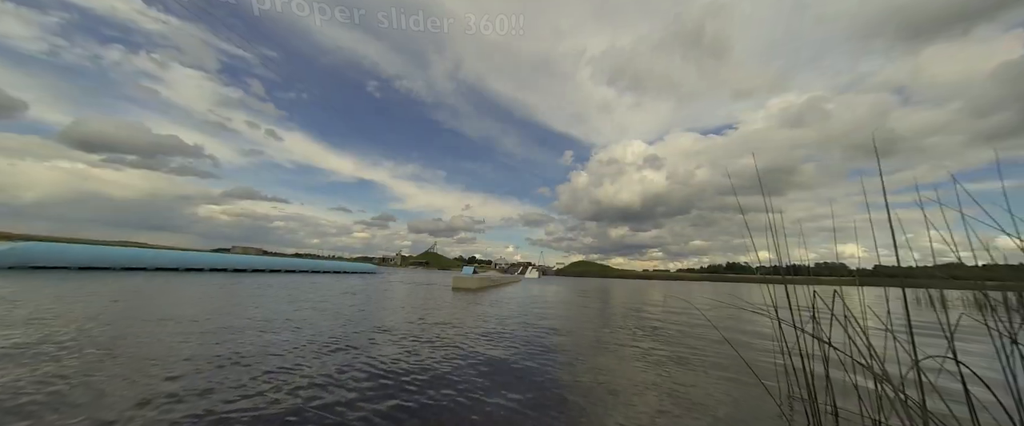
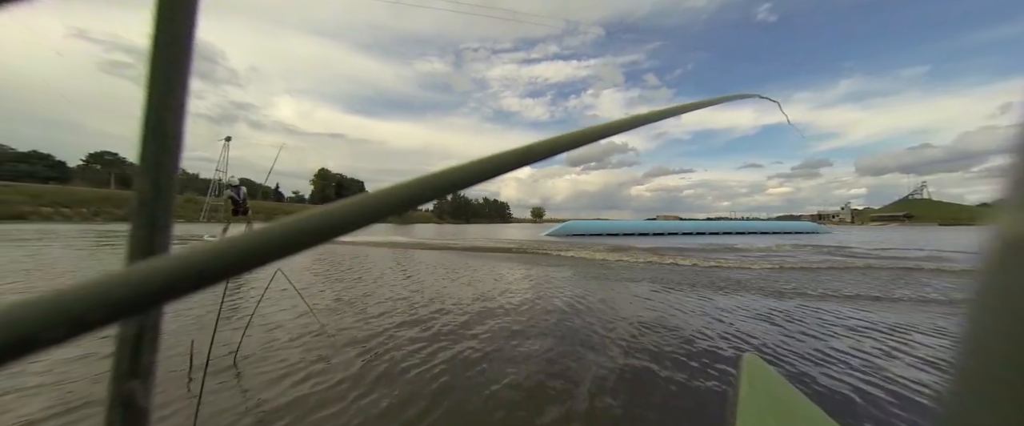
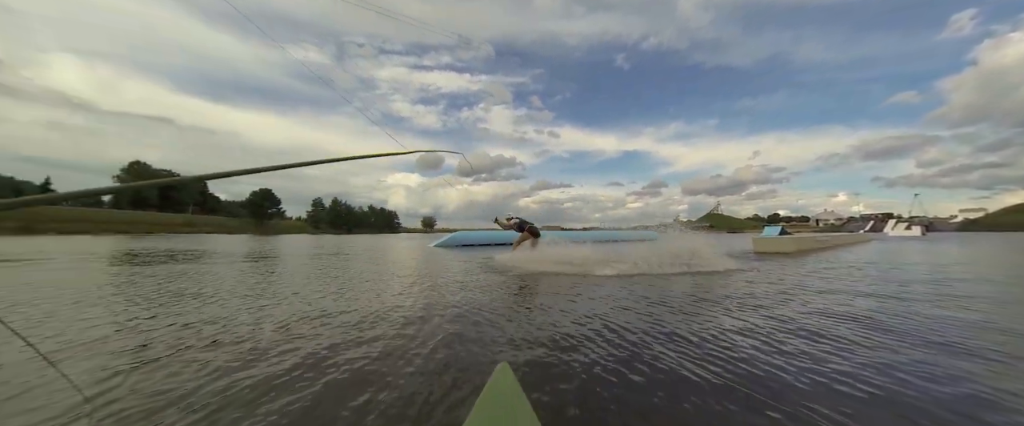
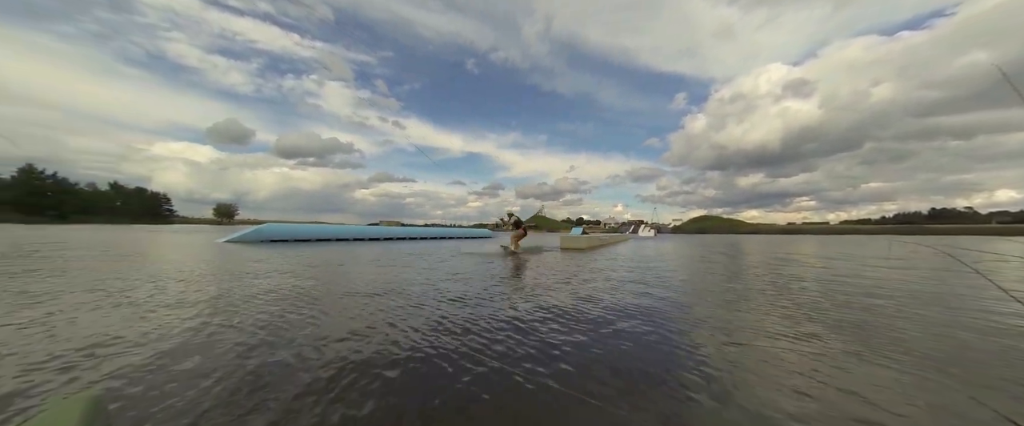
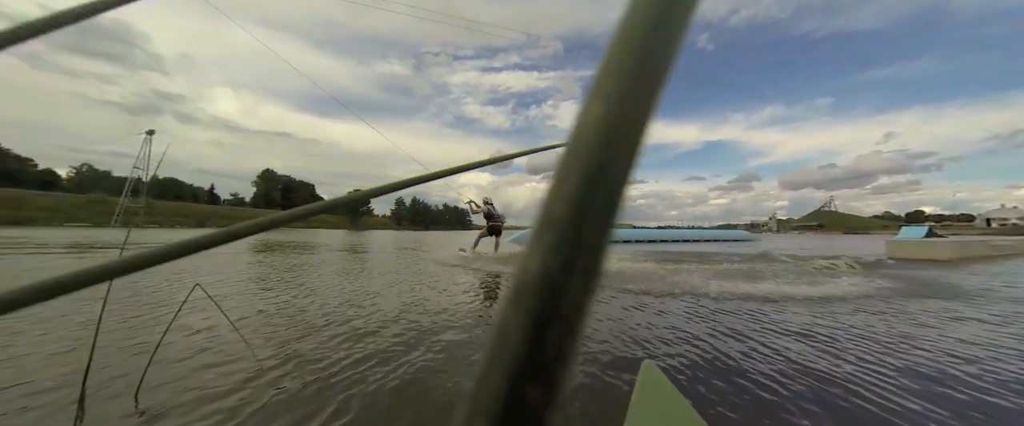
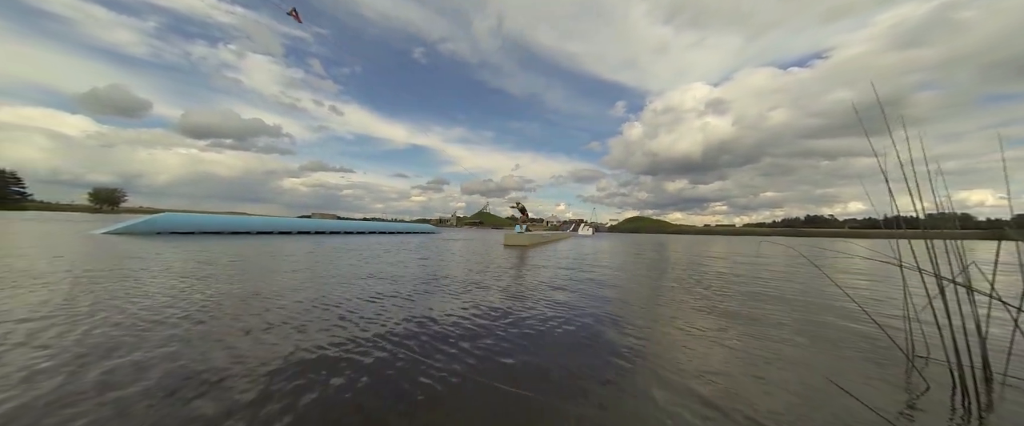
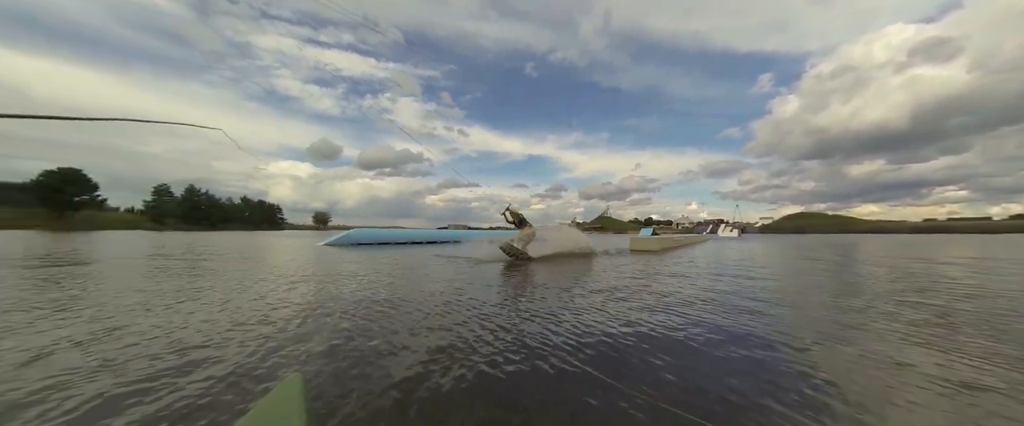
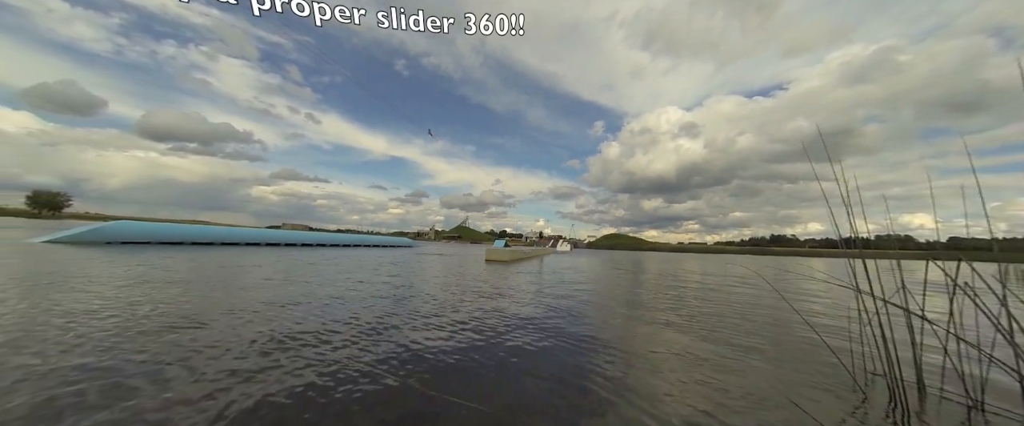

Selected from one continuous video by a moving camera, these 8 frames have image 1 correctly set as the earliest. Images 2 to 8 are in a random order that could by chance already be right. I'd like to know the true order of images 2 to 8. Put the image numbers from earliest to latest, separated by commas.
8, 6, 4, 7, 3, 5, 2
